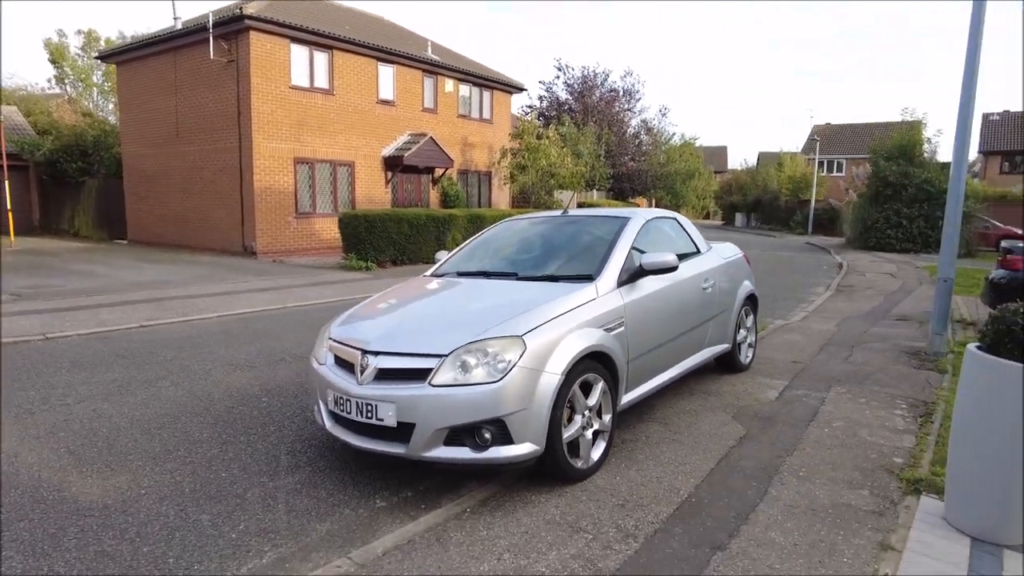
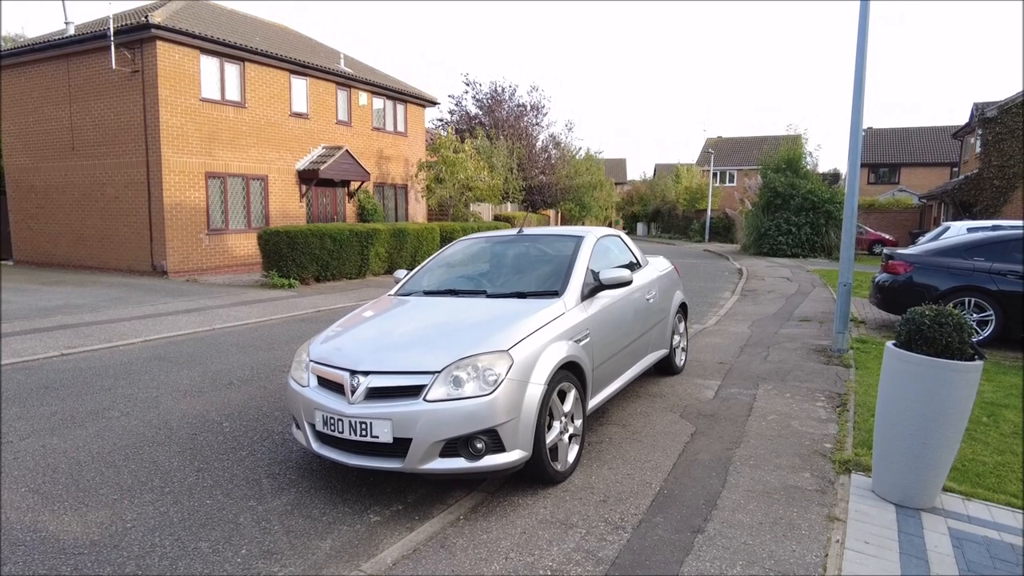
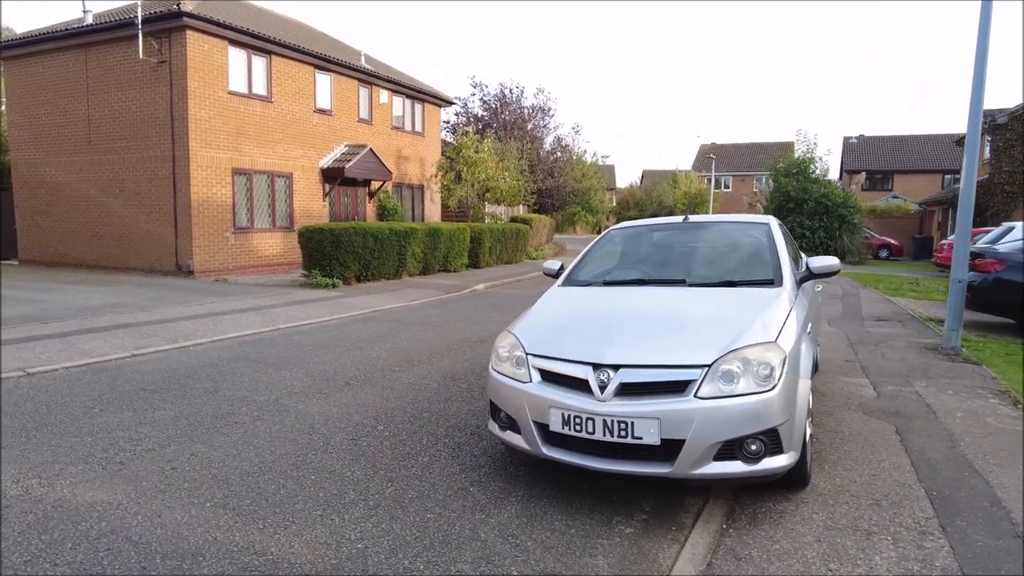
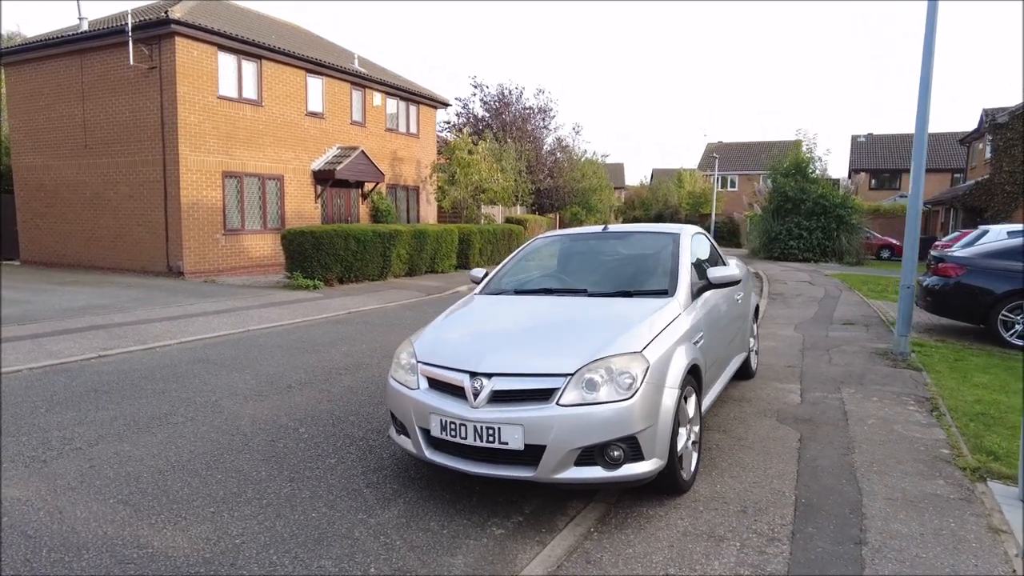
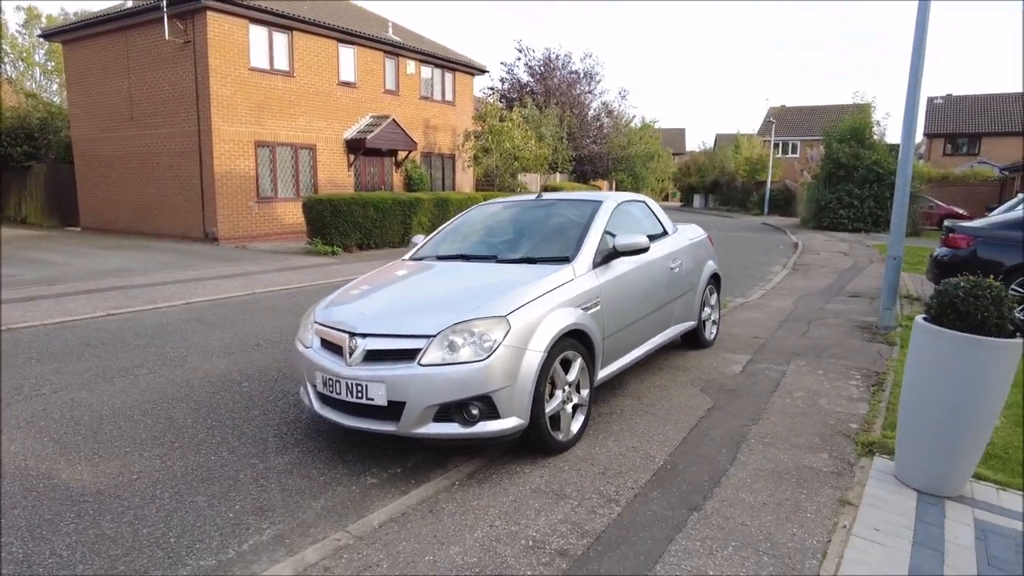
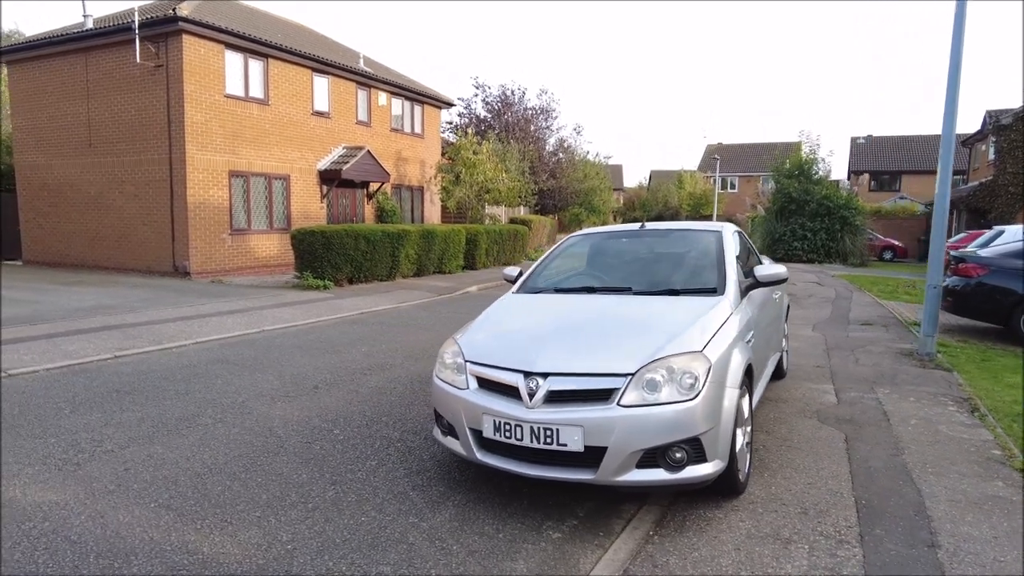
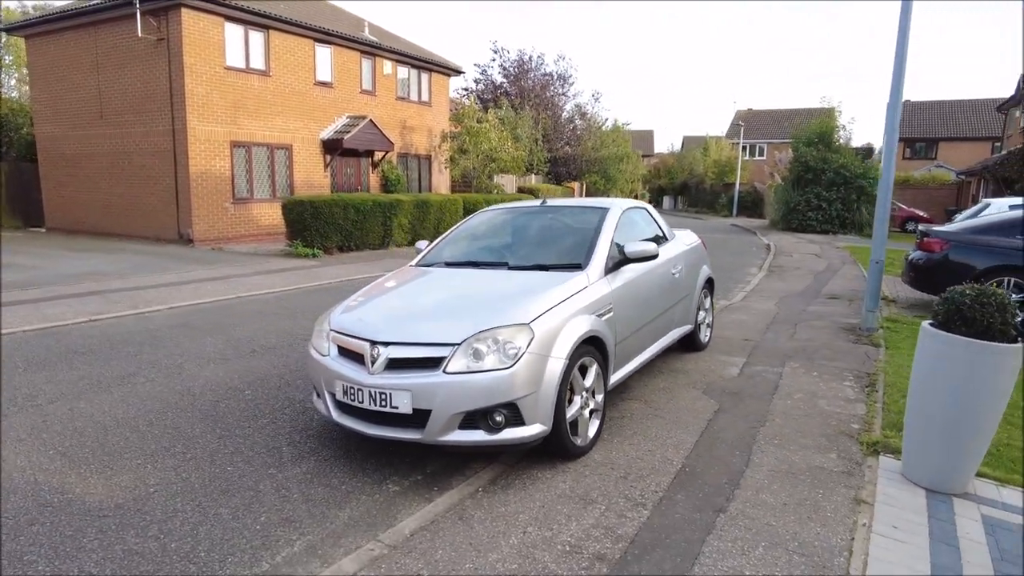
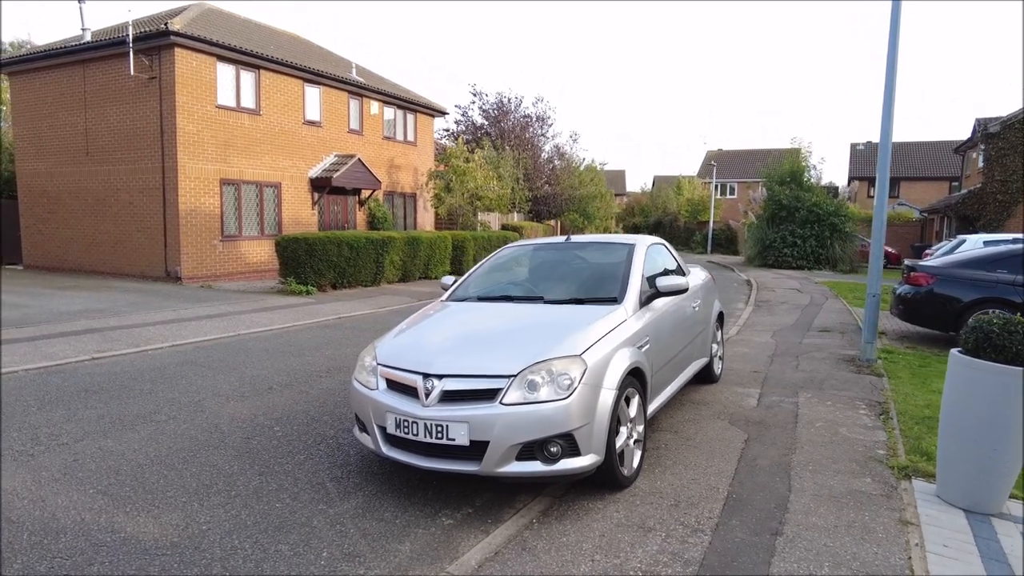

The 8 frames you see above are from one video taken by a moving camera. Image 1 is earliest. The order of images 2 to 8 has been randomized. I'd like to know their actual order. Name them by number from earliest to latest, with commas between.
5, 7, 2, 8, 4, 6, 3
